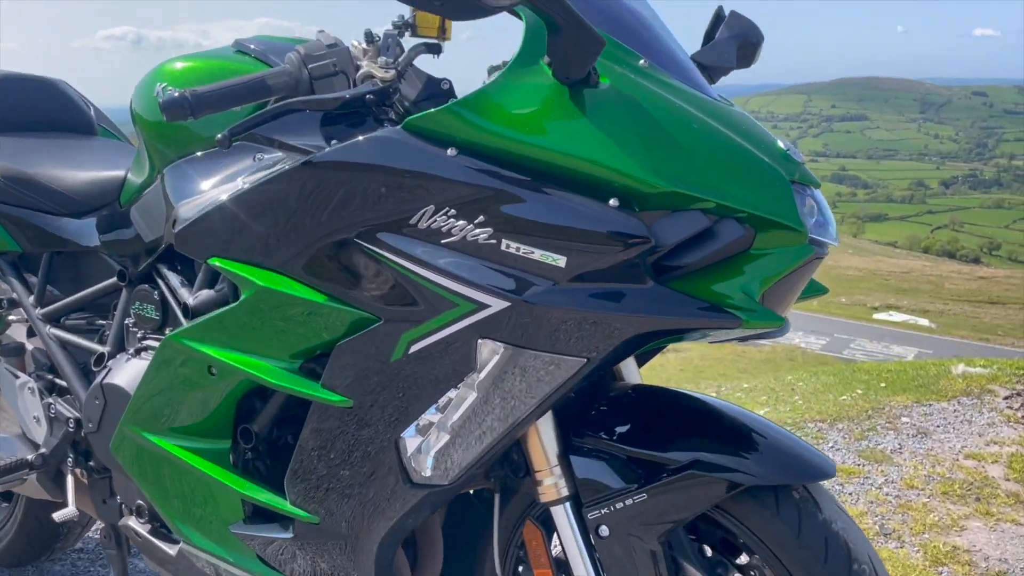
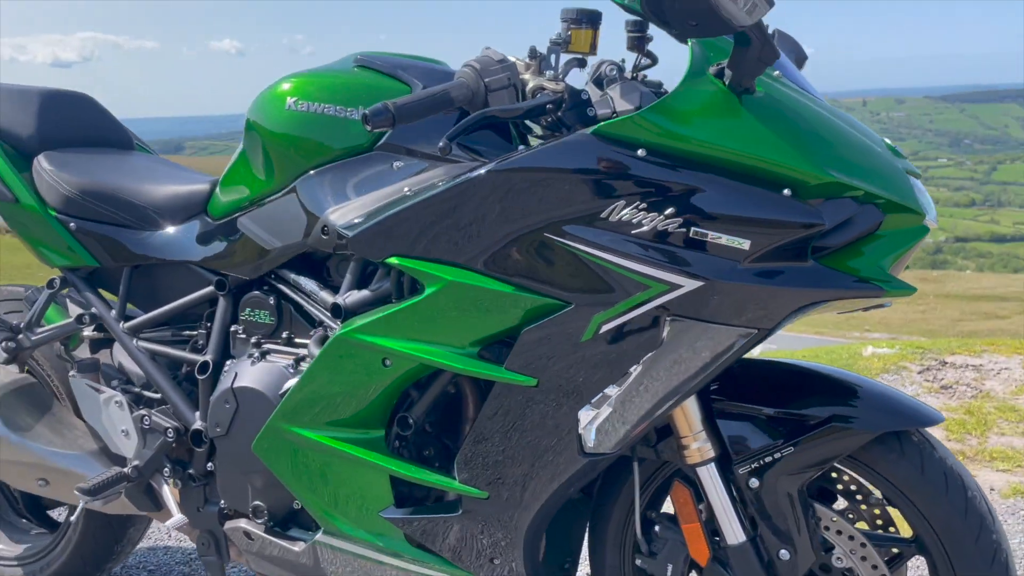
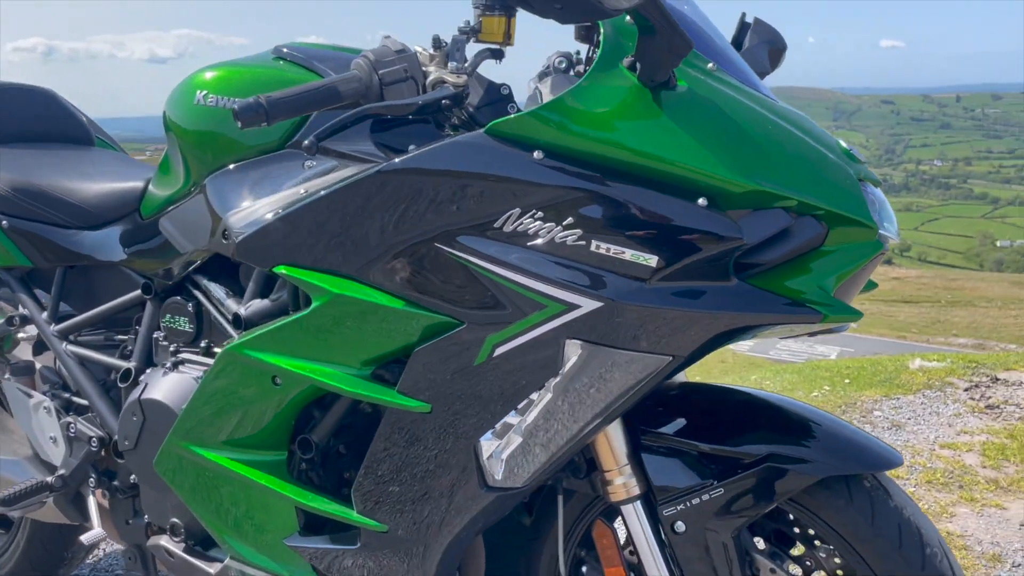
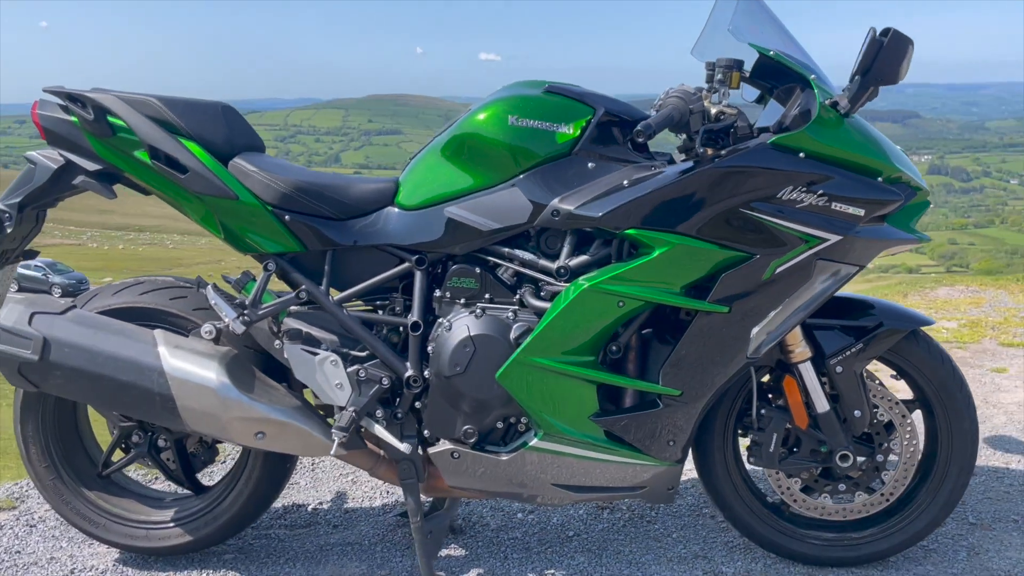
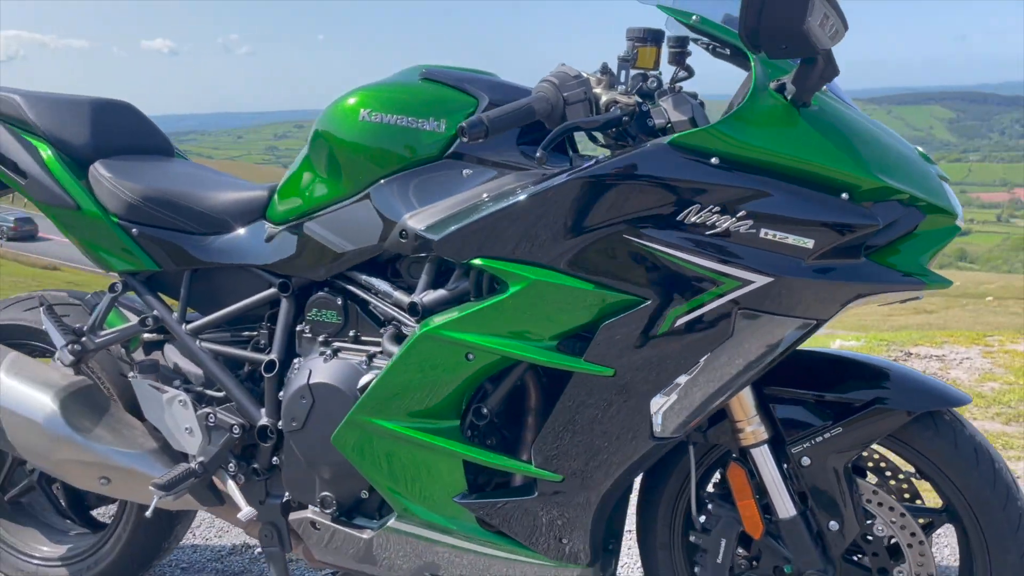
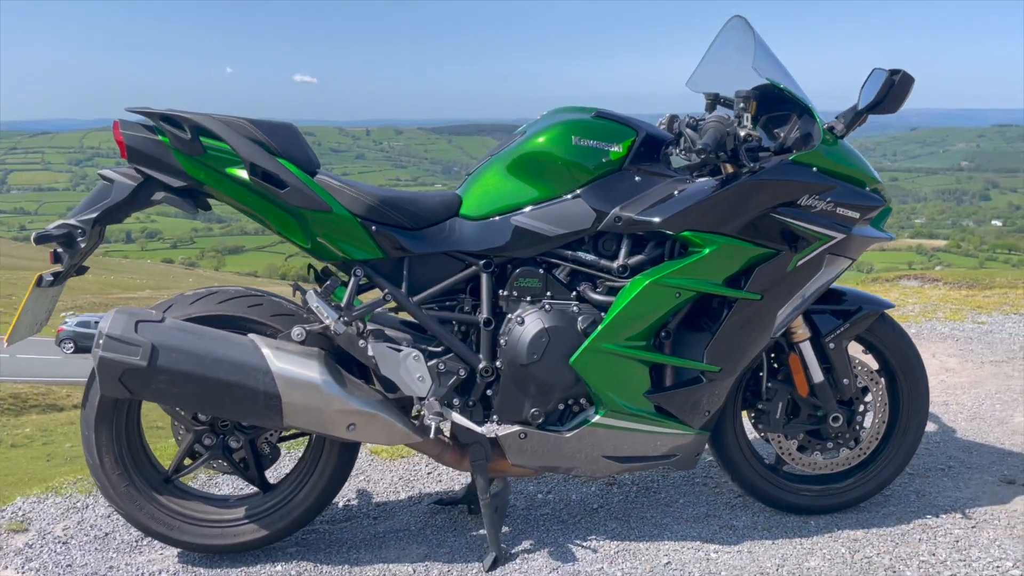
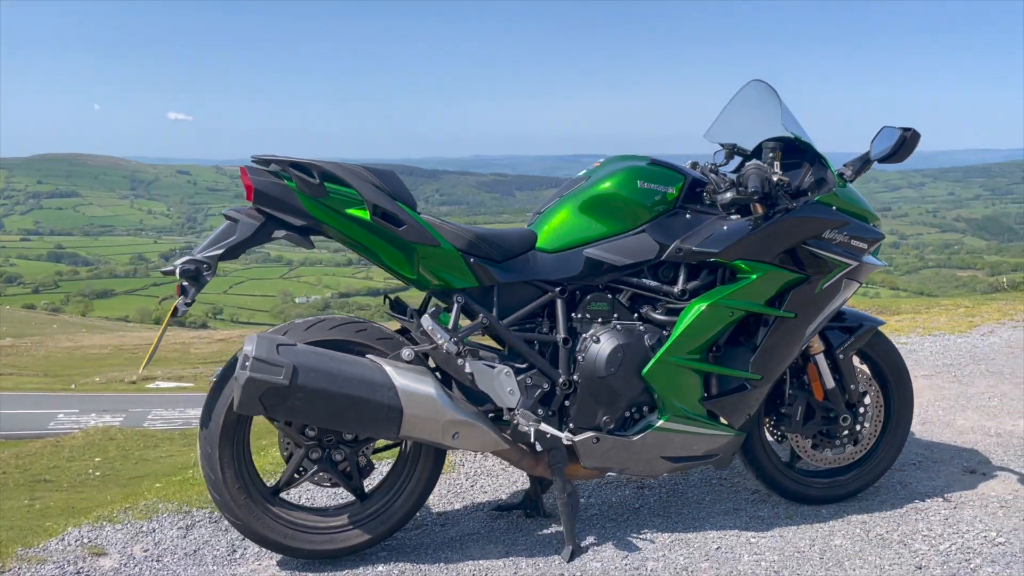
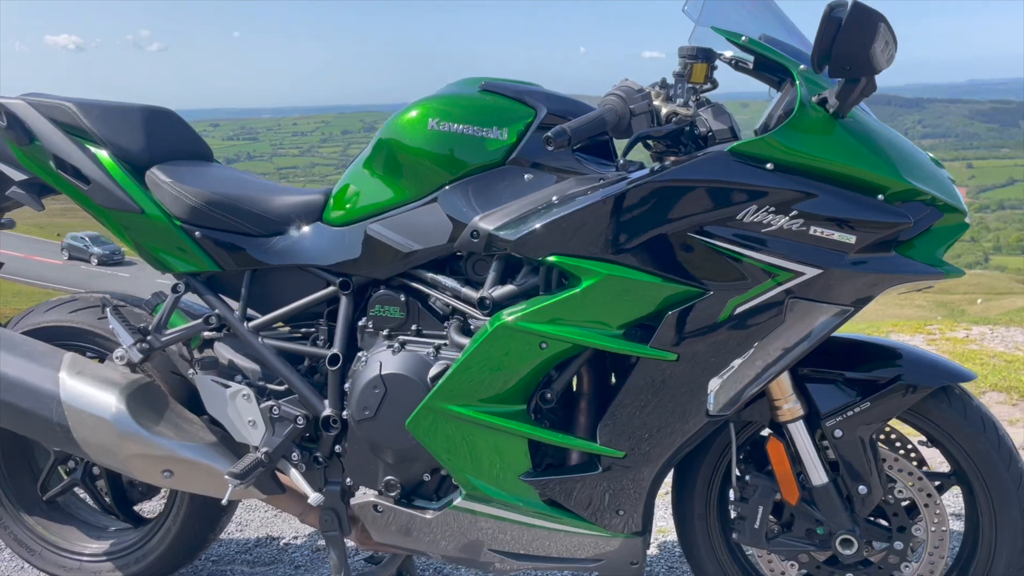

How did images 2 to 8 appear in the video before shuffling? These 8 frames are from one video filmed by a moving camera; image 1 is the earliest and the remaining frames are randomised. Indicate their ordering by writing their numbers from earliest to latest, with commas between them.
3, 2, 5, 8, 4, 6, 7
